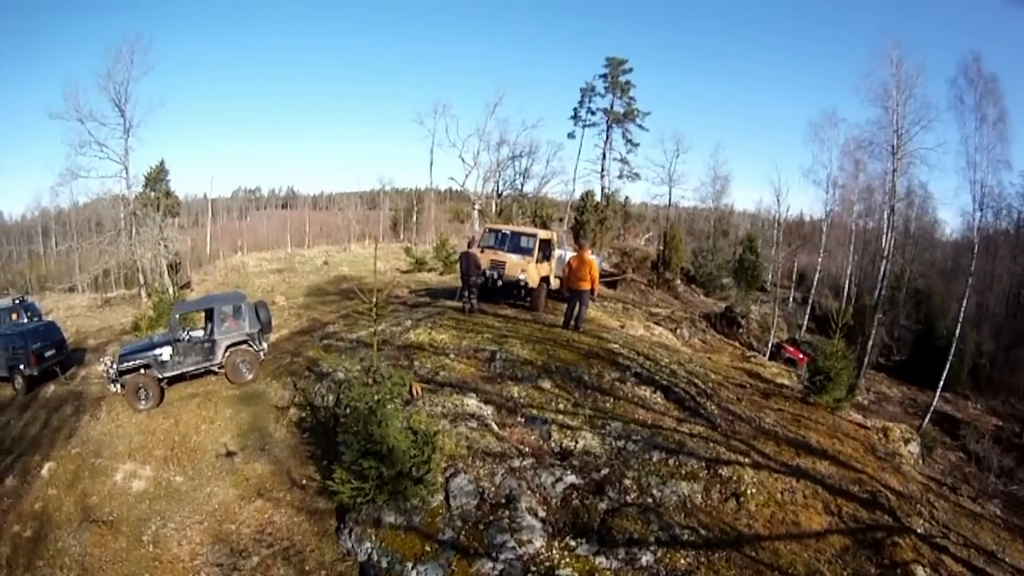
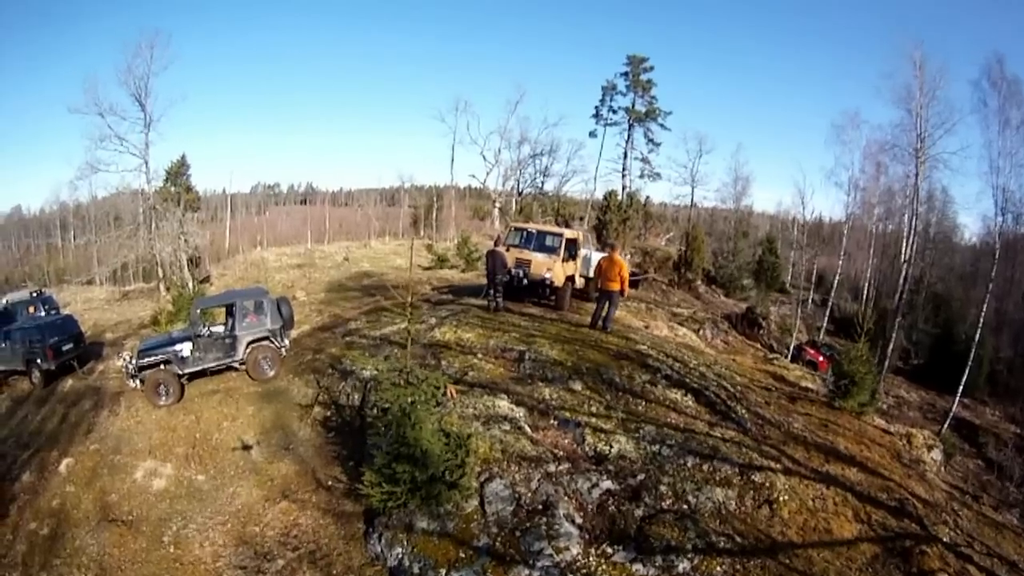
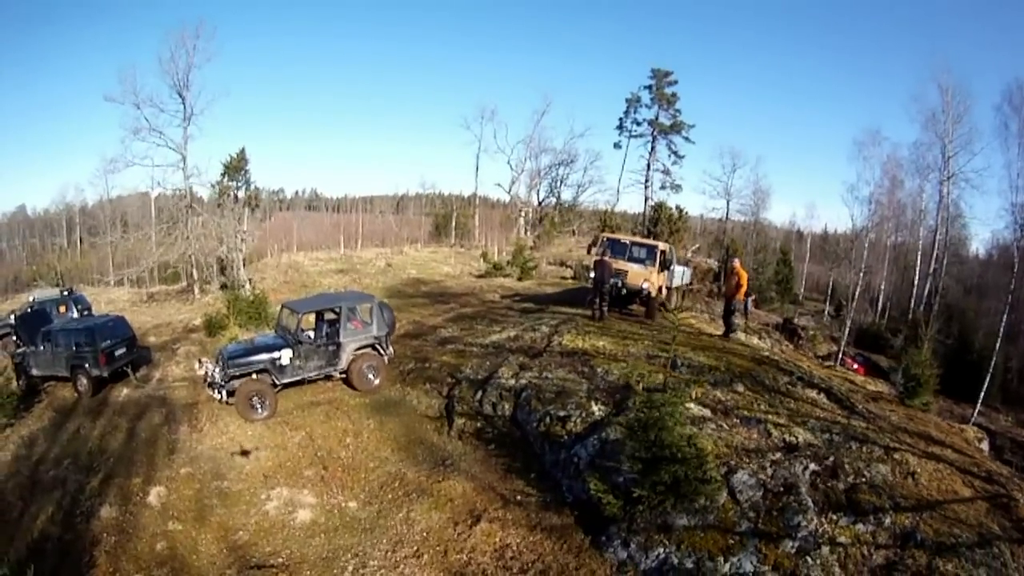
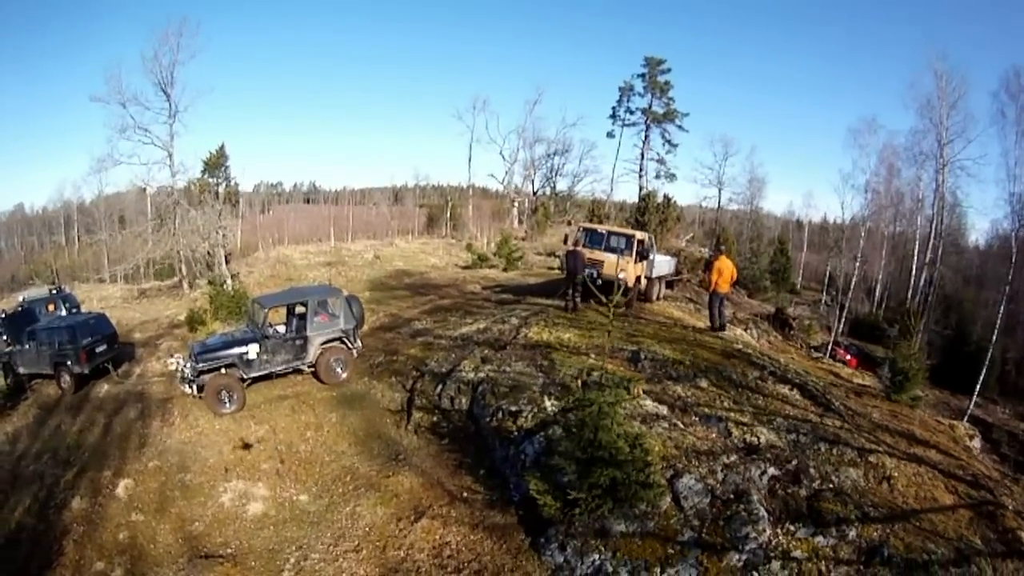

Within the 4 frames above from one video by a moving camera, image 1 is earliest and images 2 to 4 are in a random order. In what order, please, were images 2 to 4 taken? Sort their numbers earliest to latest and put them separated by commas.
2, 4, 3
